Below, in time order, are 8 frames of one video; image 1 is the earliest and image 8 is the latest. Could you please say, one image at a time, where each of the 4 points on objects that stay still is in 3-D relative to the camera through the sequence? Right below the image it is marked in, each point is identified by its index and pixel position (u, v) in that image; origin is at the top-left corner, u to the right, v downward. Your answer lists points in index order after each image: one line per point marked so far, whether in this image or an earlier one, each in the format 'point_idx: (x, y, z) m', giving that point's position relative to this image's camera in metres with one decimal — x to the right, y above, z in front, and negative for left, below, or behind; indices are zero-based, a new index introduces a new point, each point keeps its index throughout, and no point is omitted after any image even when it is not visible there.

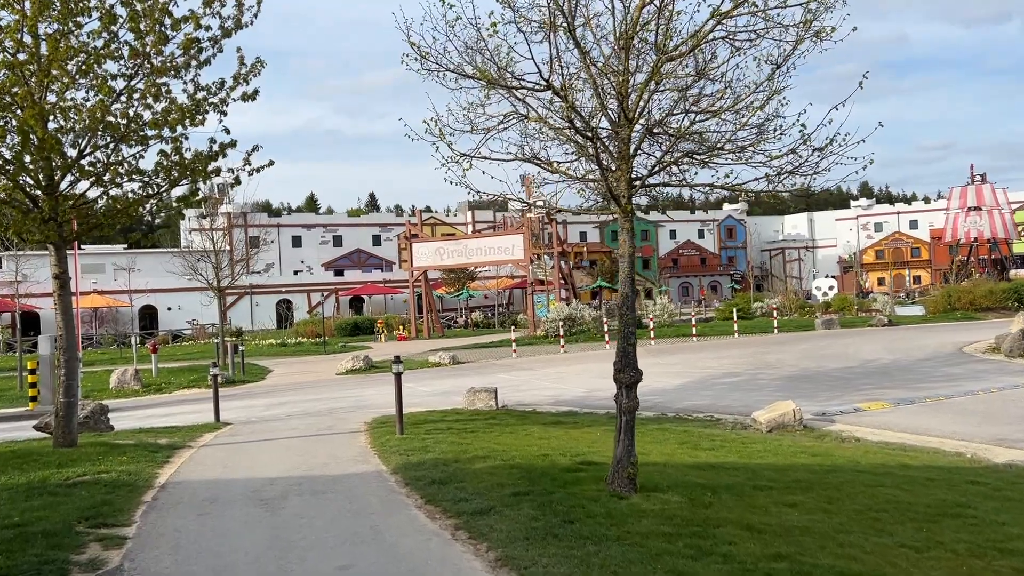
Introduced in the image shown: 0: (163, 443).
0: (-5.2, -2.3, +12.4) m
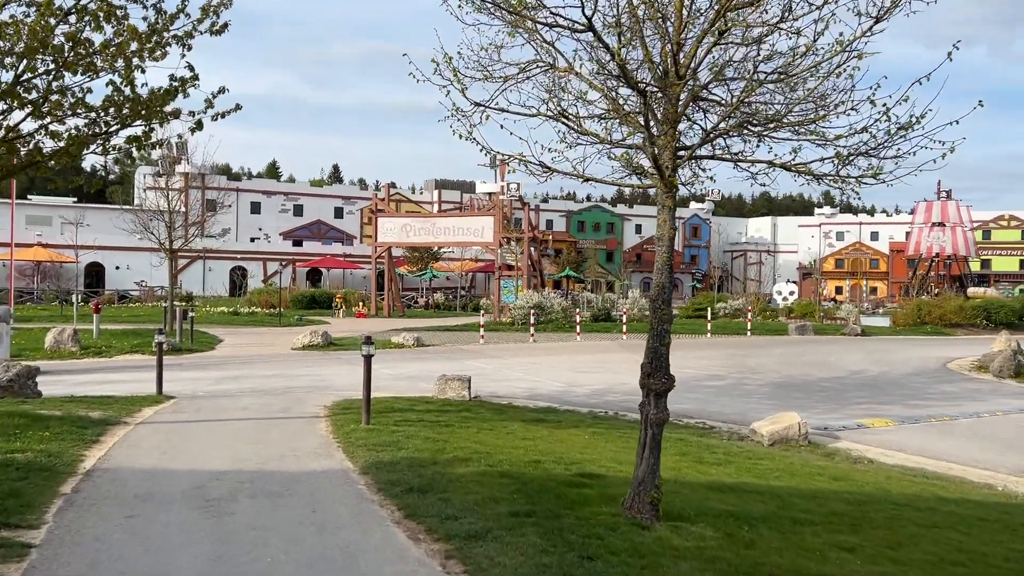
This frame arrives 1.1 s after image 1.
0: (-5.5, -1.7, +10.9) m
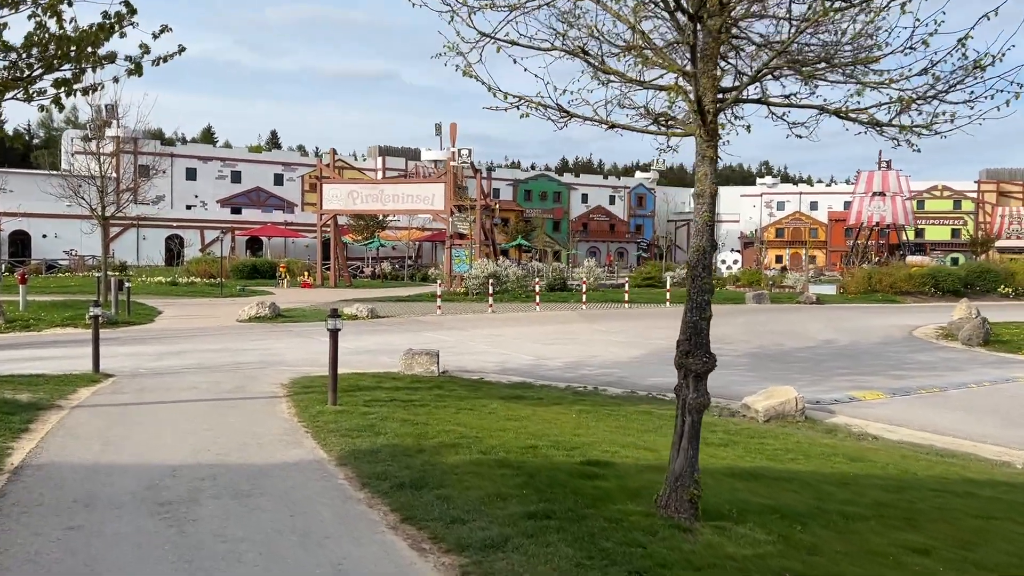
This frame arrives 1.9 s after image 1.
0: (-5.7, -1.3, +9.7) m
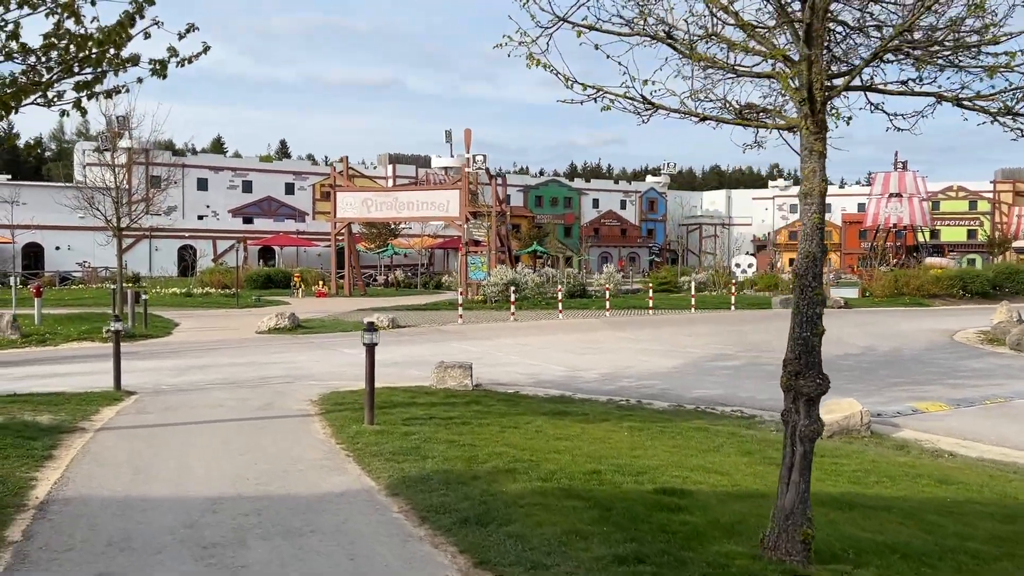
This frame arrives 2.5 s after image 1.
0: (-5.2, -1.5, +9.2) m
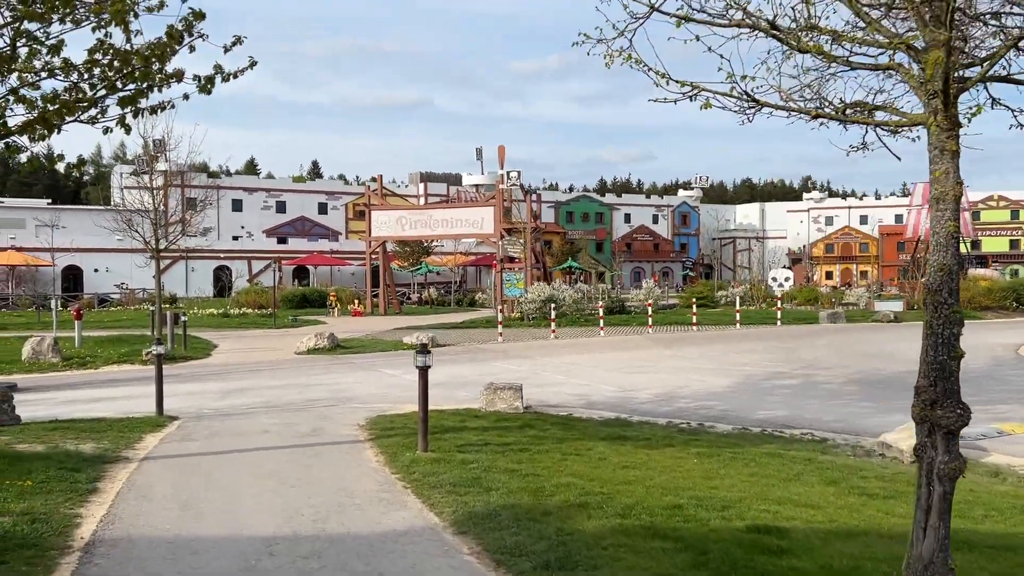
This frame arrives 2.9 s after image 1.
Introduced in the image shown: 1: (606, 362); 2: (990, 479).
0: (-4.5, -1.8, +8.9) m
1: (+2.1, -1.6, +18.5) m
2: (+4.7, -1.9, +8.1) m
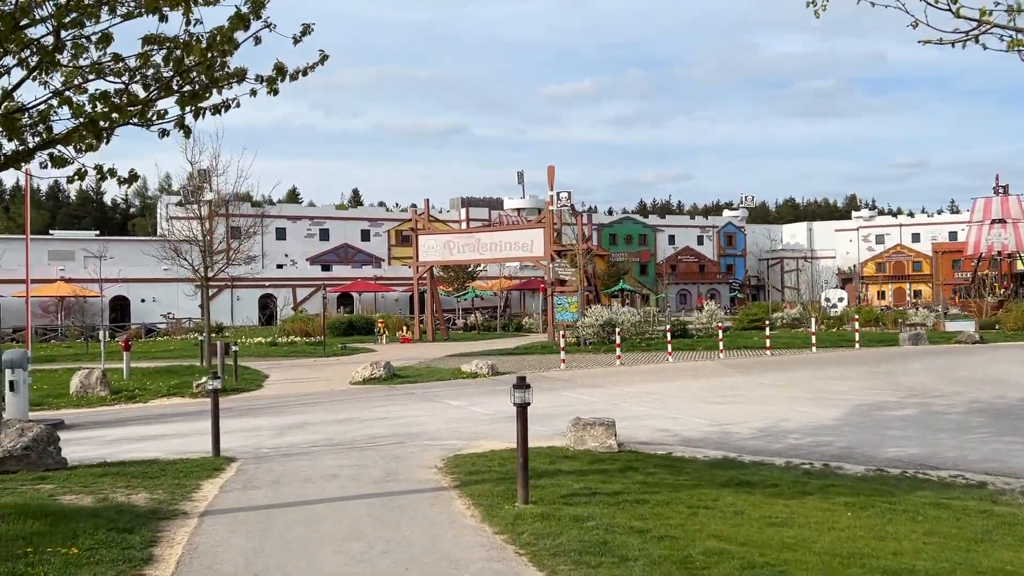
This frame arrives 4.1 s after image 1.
0: (-3.5, -2.0, +7.8) m
1: (+3.6, -2.1, +17.1) m
2: (+5.7, -2.0, +6.6) m
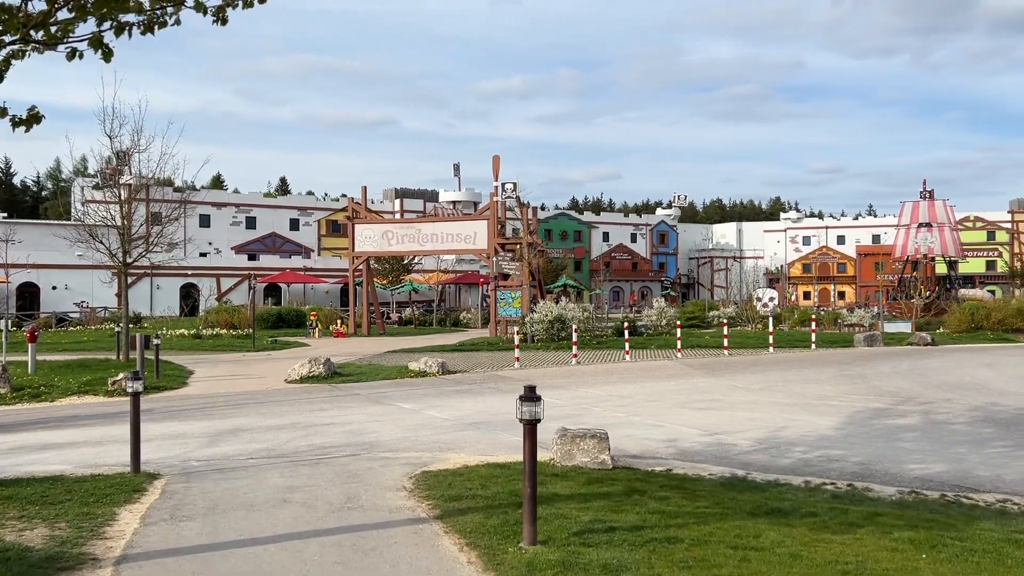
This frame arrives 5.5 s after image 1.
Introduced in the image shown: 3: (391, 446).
0: (-3.4, -1.9, +6.0) m
1: (+2.8, -2.0, +15.8) m
2: (+5.8, -2.0, +5.6) m
3: (-1.6, -2.1, +11.3) m
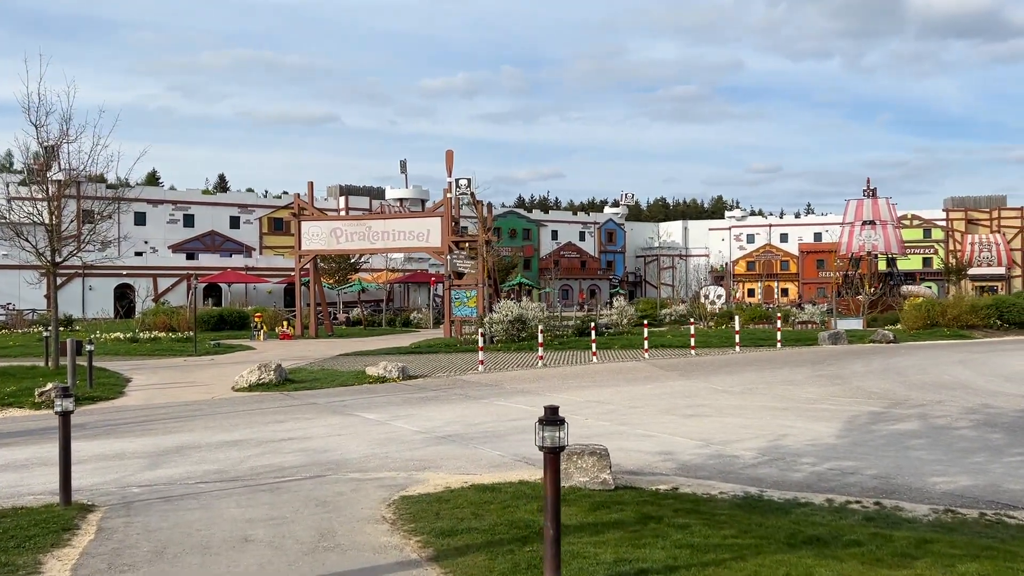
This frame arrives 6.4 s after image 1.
0: (-3.3, -1.9, +4.7) m
1: (+2.3, -2.0, +15.0) m
2: (+5.9, -2.0, +4.9) m
3: (-1.8, -2.1, +10.1) m
